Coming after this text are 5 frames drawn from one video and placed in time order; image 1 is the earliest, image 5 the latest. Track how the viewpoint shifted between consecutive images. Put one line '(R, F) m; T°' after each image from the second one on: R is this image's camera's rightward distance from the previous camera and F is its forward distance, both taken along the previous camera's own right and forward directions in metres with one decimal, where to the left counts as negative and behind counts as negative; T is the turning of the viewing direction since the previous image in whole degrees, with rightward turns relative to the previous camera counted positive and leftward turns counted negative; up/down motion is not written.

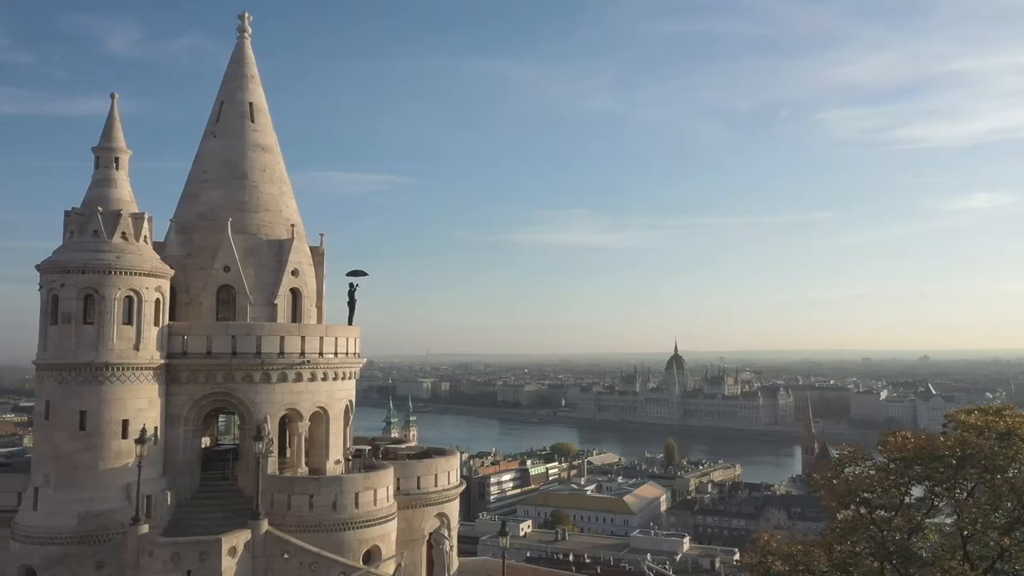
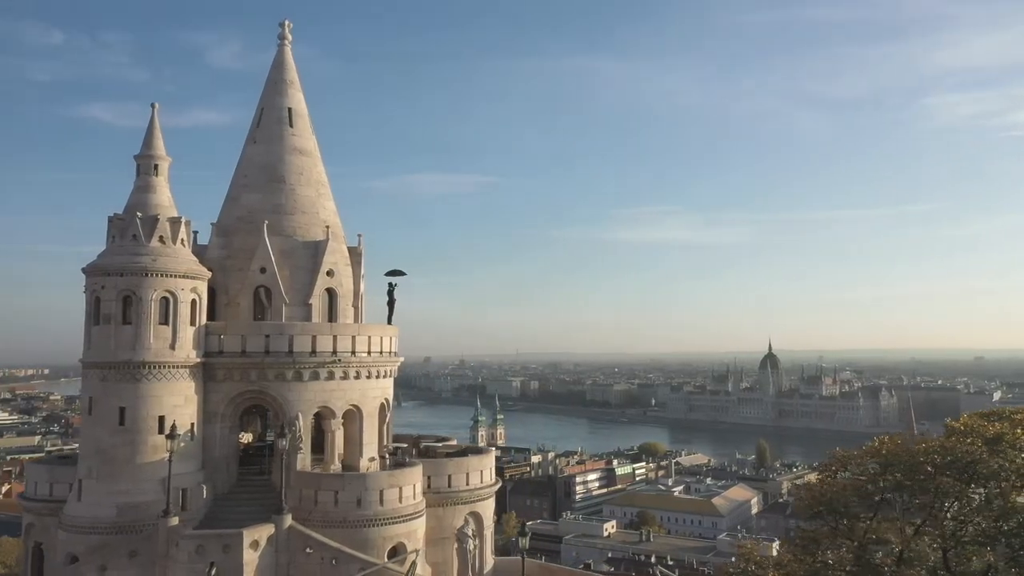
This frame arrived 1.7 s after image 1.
(+1.5, +0.2) m; -6°
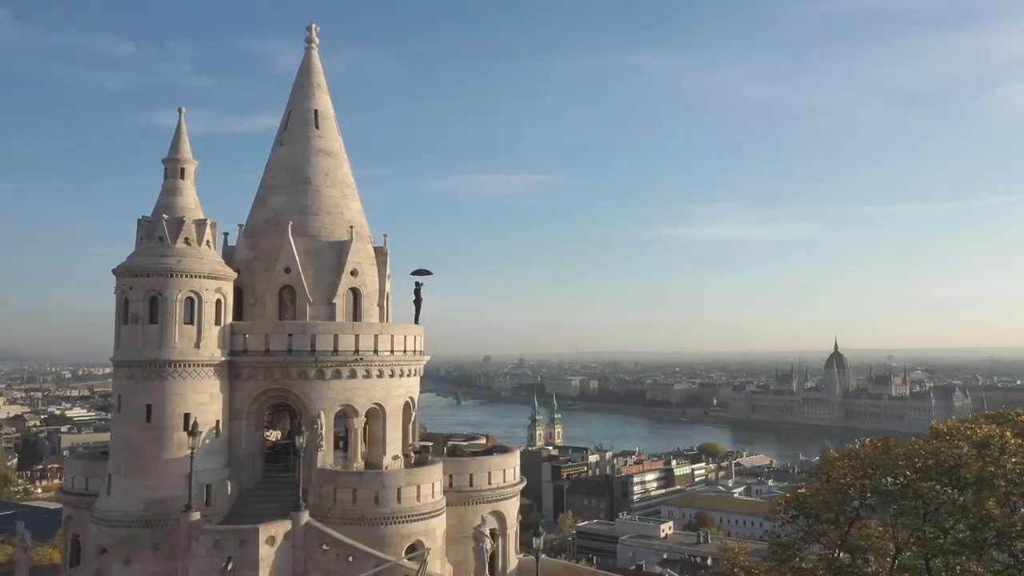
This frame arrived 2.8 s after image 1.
(+1.0, +0.1) m; -4°
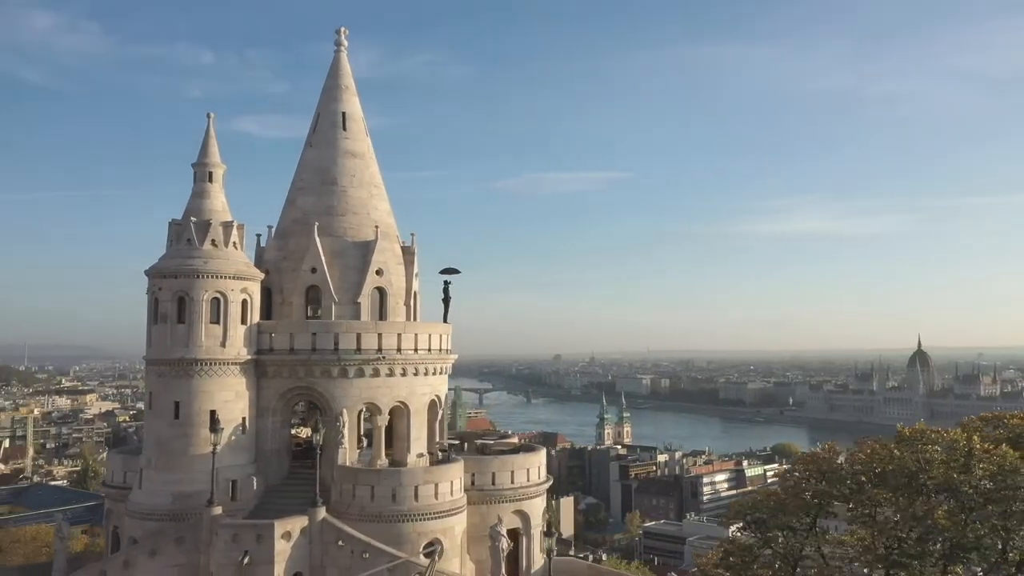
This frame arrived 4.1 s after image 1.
(+1.3, +0.2) m; -5°
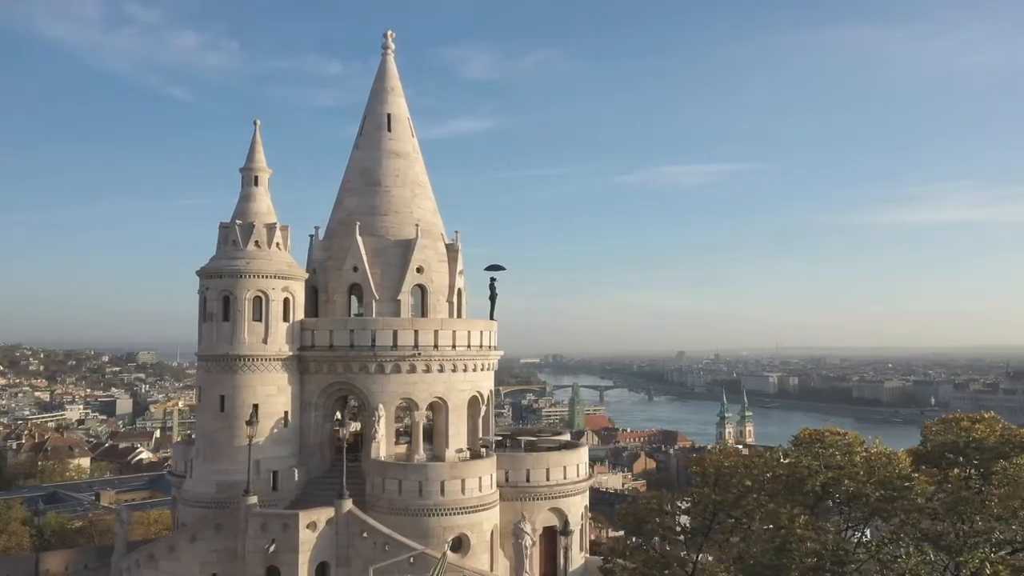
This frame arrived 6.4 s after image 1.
(+2.3, +0.3) m; -8°
